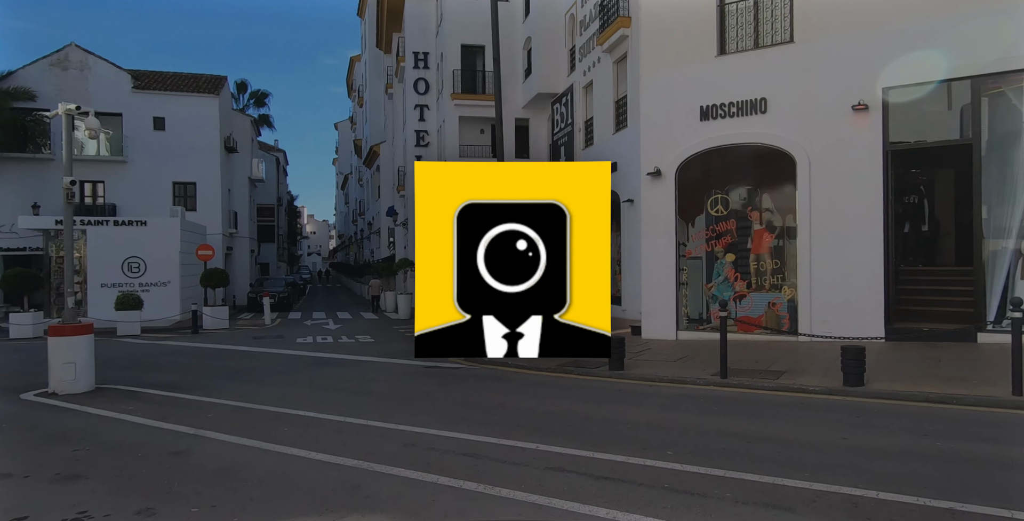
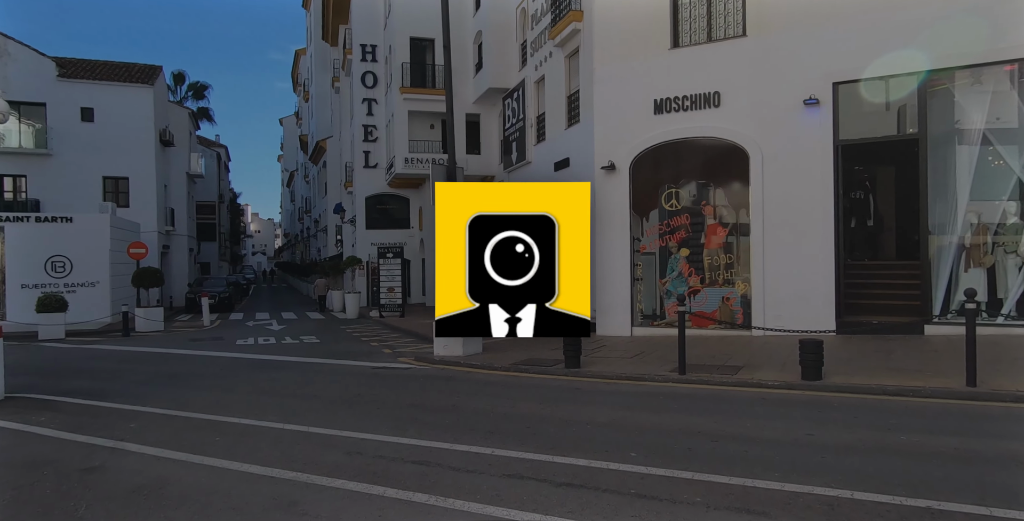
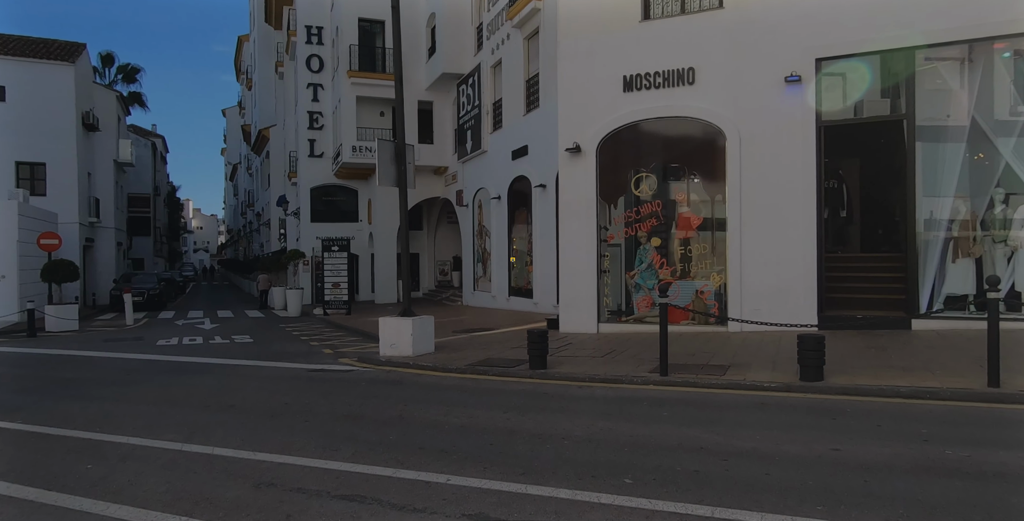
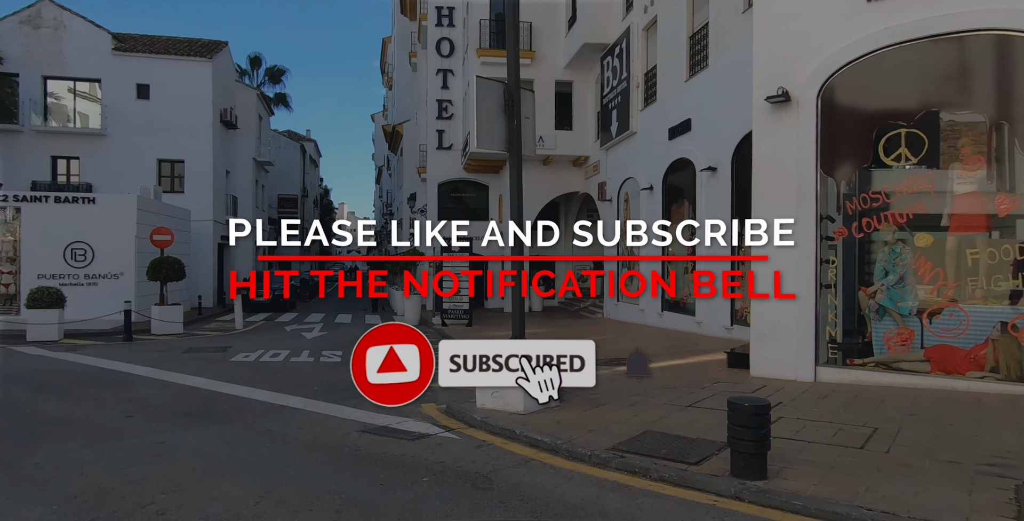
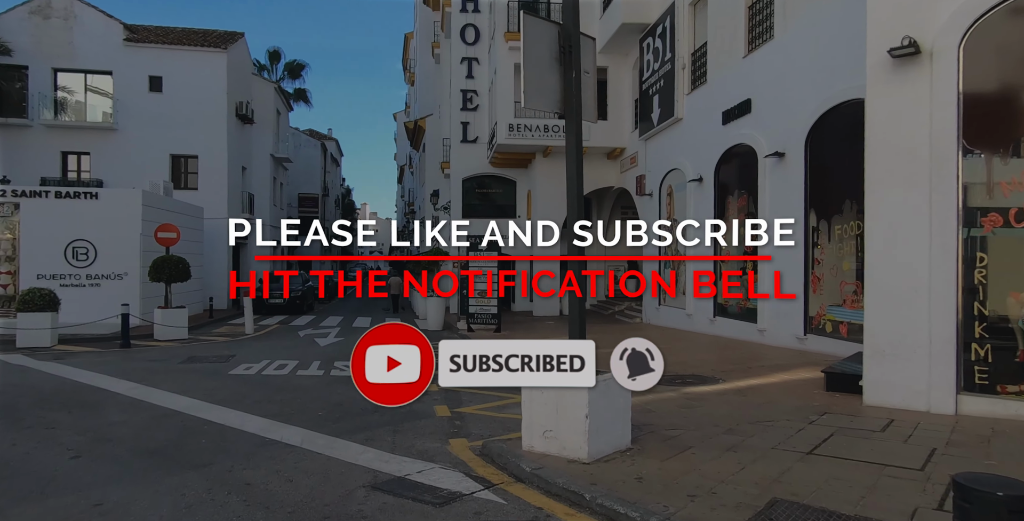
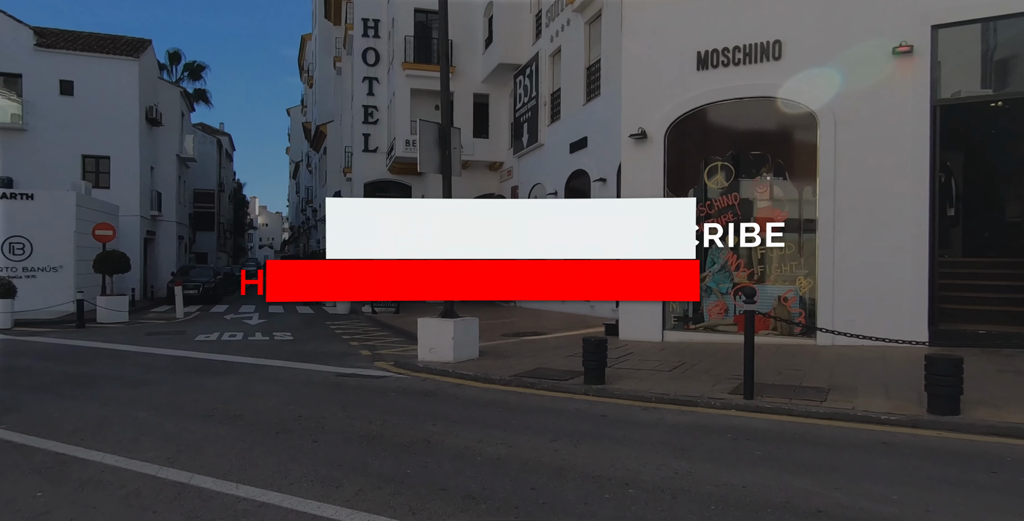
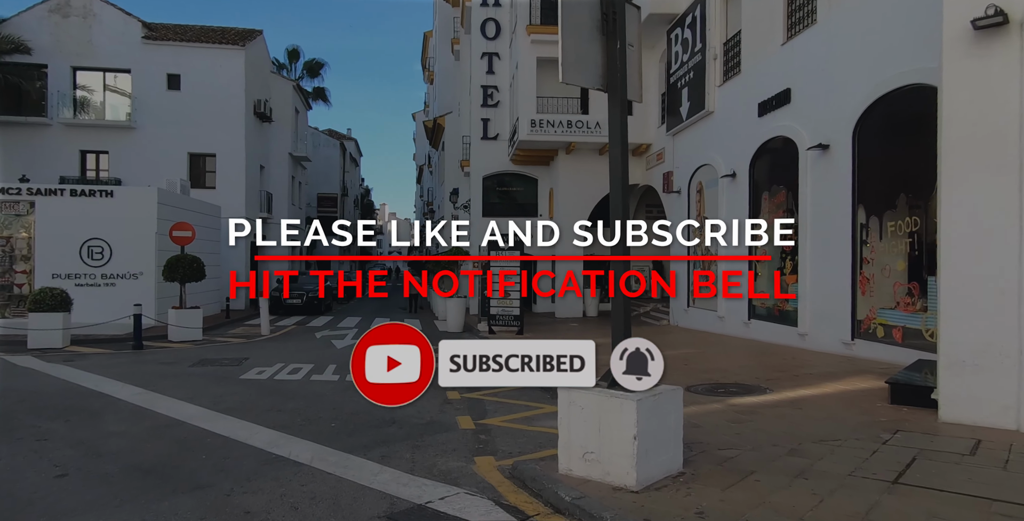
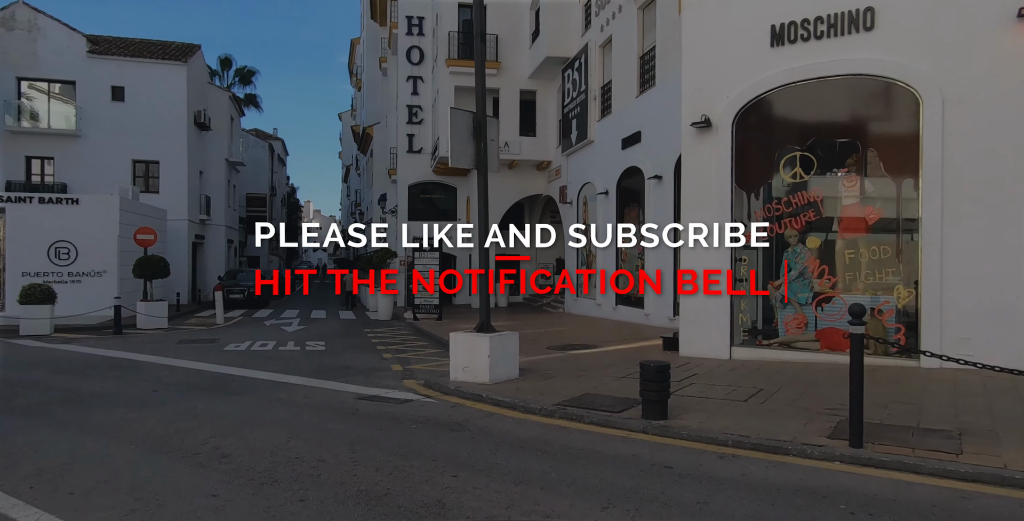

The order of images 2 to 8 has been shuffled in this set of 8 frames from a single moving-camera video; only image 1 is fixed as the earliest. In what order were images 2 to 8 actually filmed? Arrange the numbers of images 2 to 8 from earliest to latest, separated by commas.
2, 3, 6, 8, 4, 5, 7
